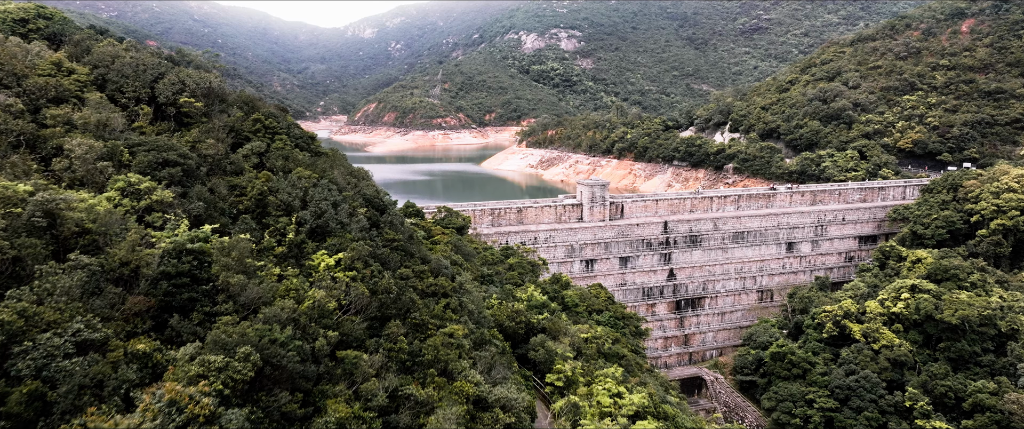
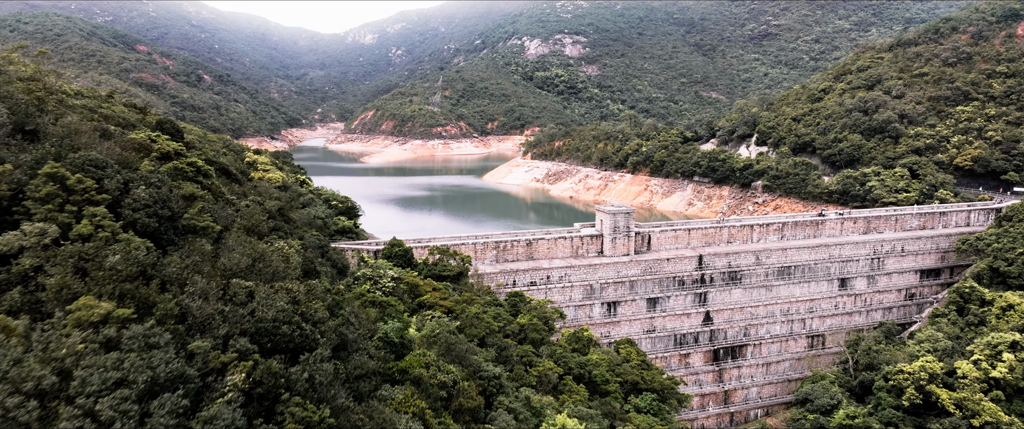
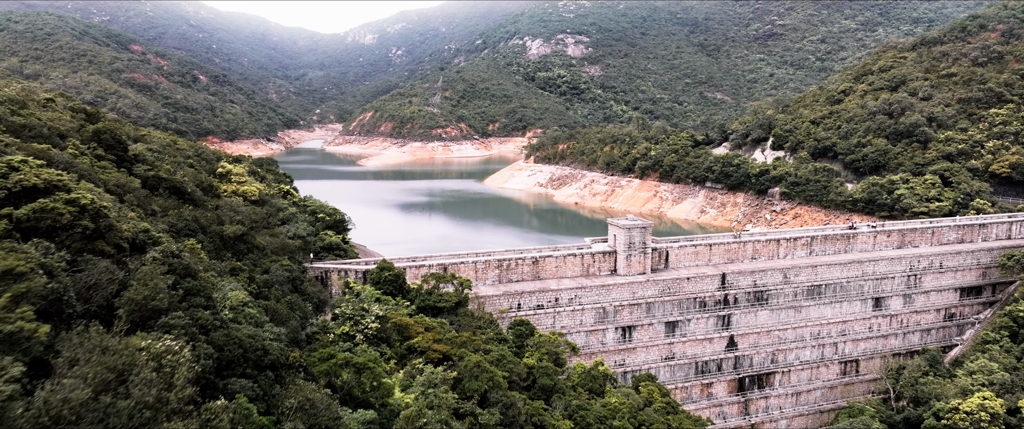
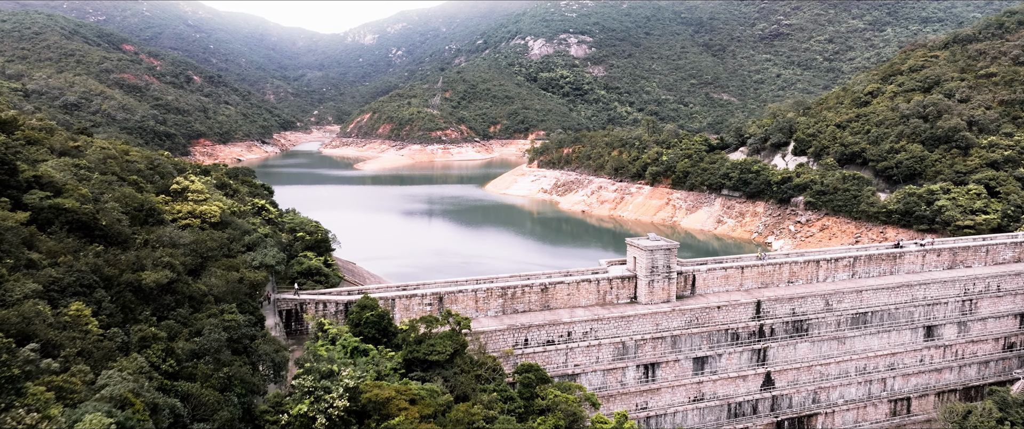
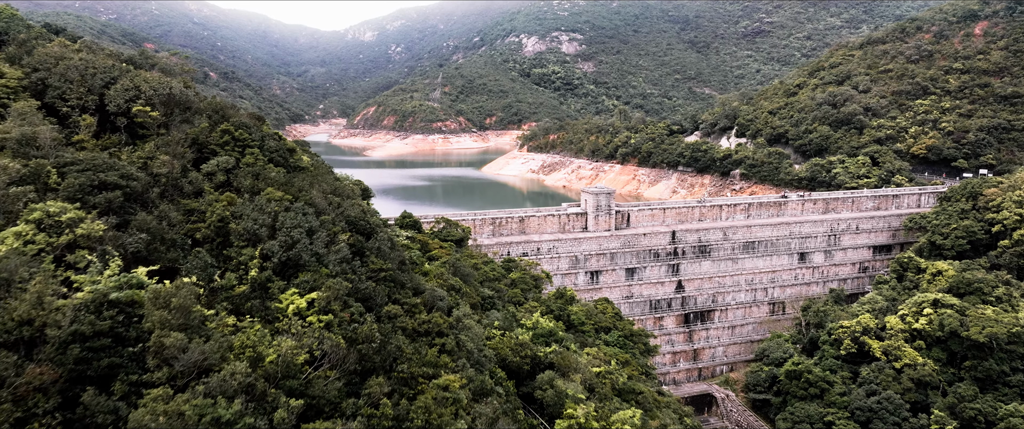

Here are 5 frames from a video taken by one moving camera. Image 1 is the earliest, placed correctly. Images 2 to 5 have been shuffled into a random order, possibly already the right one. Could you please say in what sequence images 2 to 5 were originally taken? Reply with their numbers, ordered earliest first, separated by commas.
5, 2, 3, 4
